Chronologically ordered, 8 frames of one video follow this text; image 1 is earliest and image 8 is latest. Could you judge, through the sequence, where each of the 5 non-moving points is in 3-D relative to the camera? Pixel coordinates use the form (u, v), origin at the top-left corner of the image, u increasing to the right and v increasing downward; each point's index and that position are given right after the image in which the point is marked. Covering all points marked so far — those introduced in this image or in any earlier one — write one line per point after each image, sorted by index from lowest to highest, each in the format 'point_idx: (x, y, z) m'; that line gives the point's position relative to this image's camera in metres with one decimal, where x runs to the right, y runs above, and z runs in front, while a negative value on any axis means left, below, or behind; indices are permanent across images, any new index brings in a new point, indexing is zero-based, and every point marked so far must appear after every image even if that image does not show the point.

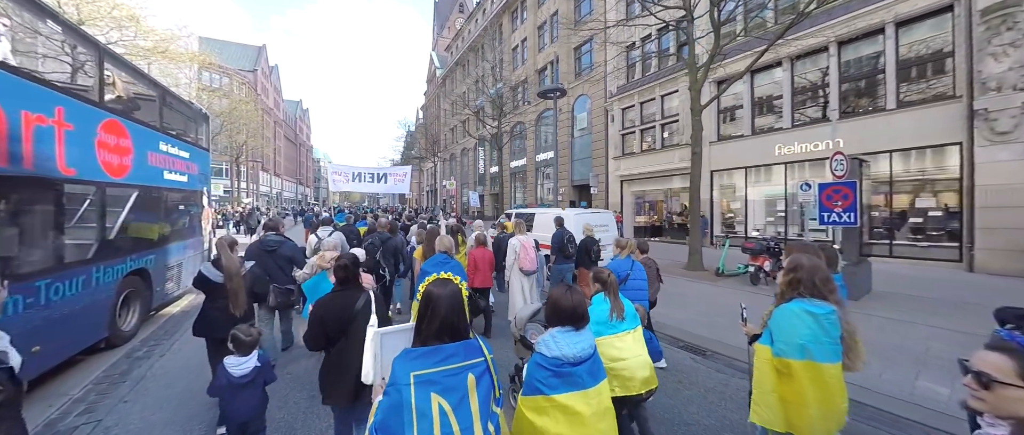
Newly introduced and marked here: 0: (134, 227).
0: (-5.2, -0.1, +4.6) m
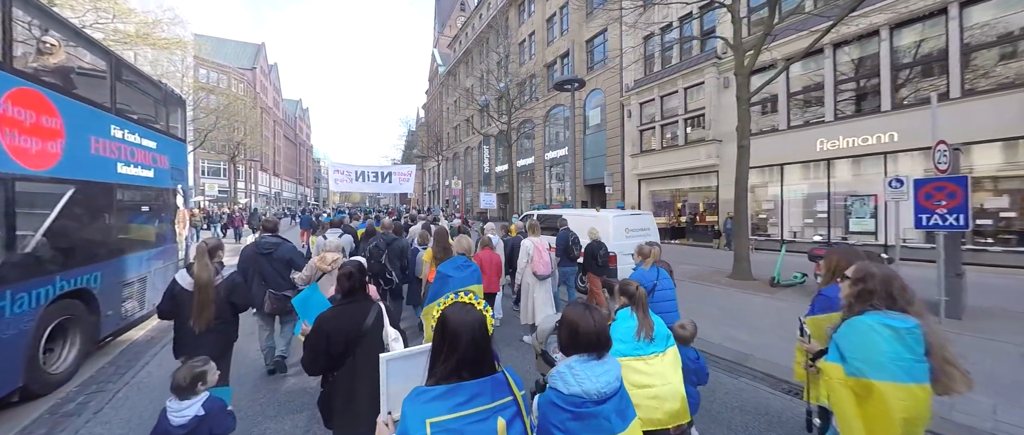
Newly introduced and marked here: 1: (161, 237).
0: (-4.6, -0.2, +3.5) m
1: (-5.6, -0.3, +5.4) m
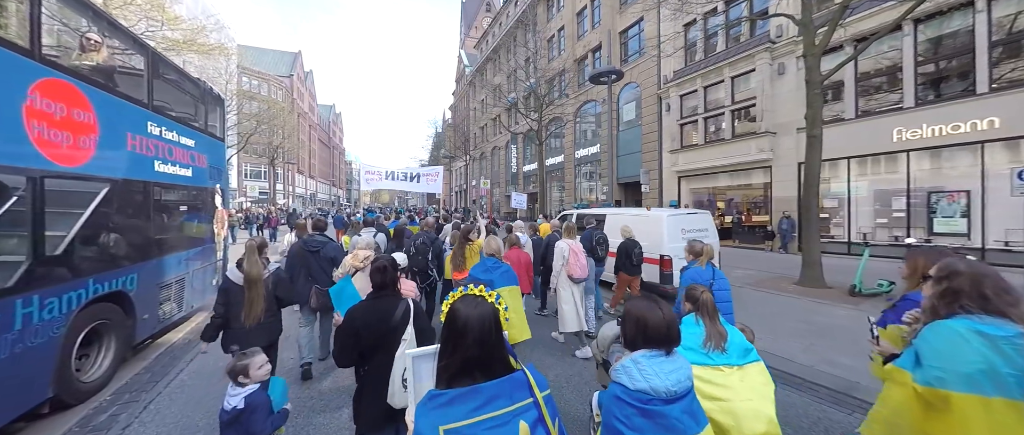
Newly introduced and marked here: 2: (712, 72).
0: (-4.1, -0.2, +3.4) m
1: (-4.9, -0.3, +5.3) m
2: (+8.9, +6.5, +15.0) m
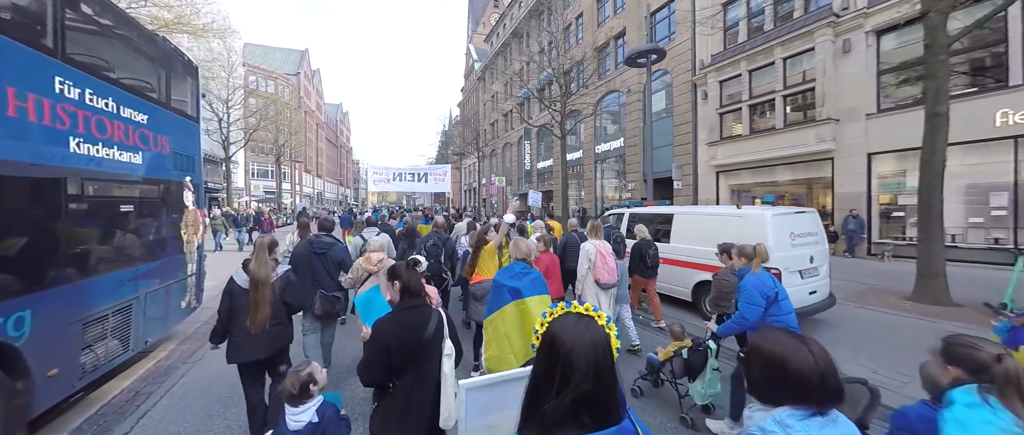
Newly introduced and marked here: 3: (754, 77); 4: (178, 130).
0: (-3.4, -0.2, +2.0) m
1: (-4.1, -0.4, +4.0) m
2: (+9.8, +6.5, +13.4) m
3: (+9.9, +5.8, +13.9) m
4: (-4.3, +1.1, +4.3) m
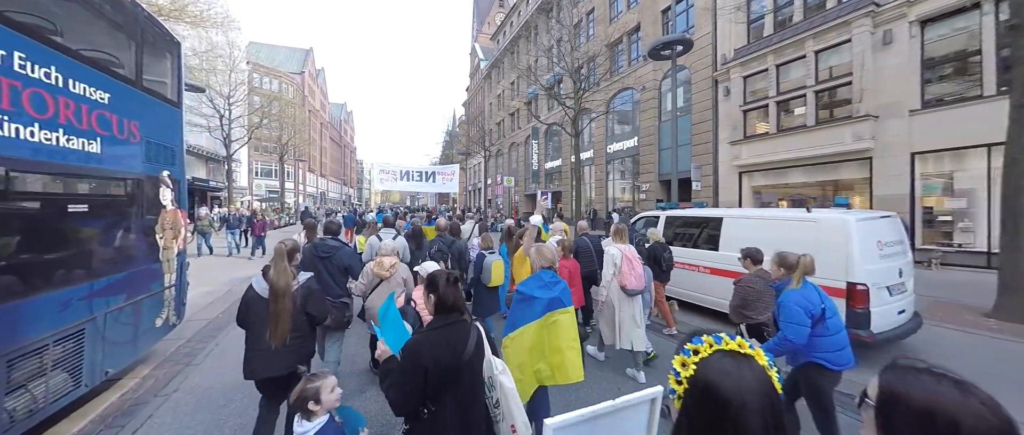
0: (-3.0, -0.2, +1.3) m
1: (-3.7, -0.4, +3.3) m
2: (+10.3, +6.4, +12.6) m
3: (+10.5, +5.7, +13.1) m
4: (-3.9, +1.1, +3.6) m
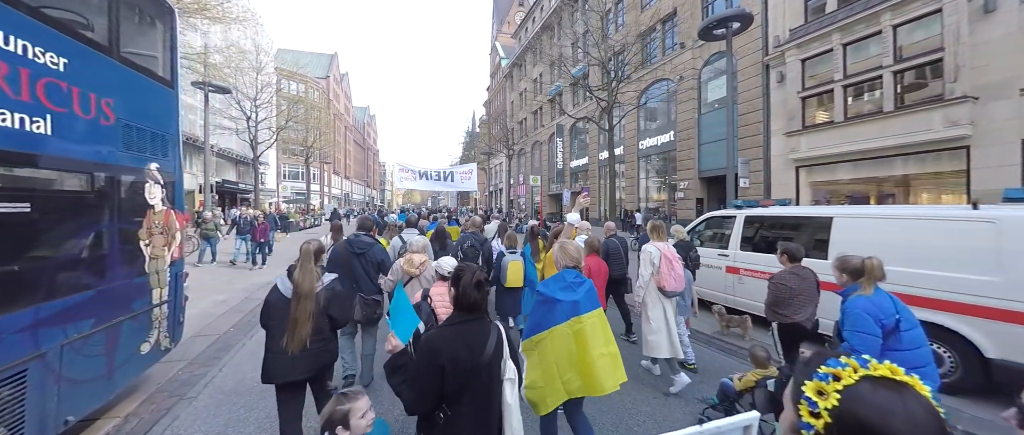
0: (-2.5, -0.2, +0.6) m
1: (-3.2, -0.4, +2.6) m
2: (+11.4, +6.4, +11.1) m
3: (+11.5, +5.7, +11.6) m
4: (-3.3, +1.1, +3.0) m
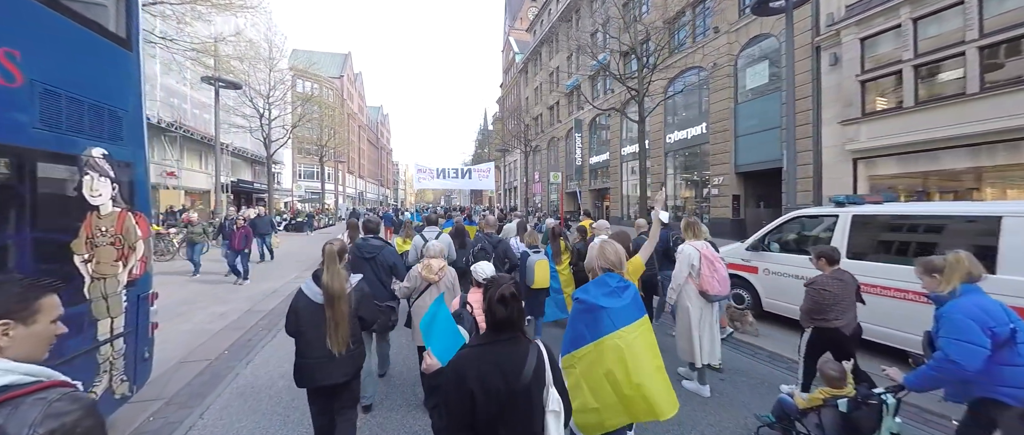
0: (-2.1, -0.3, -0.2) m
1: (-2.7, -0.4, +1.8) m
2: (+12.1, +6.5, +9.8) m
3: (+12.3, +5.7, +10.2) m
4: (-2.8, +1.1, +2.1) m
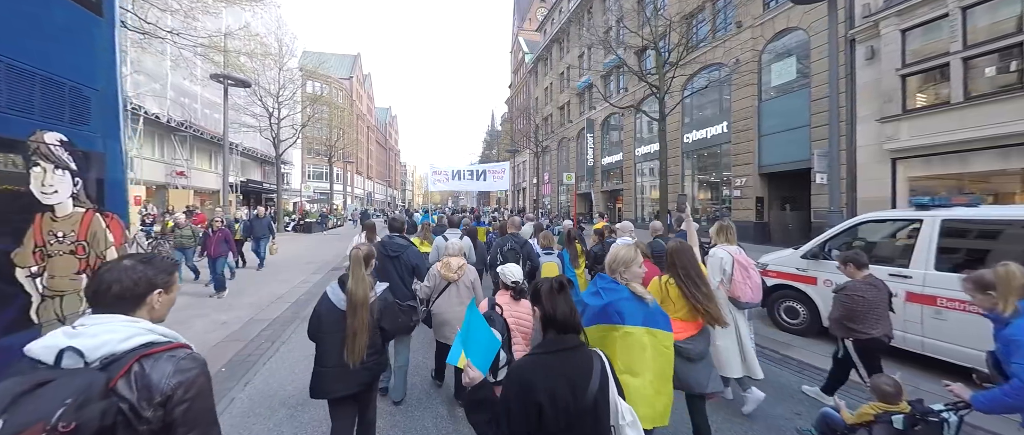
0: (-1.8, -0.3, -0.7) m
1: (-2.4, -0.4, +1.3) m
2: (+12.6, +6.3, +9.0) m
3: (+12.8, +5.6, +9.5) m
4: (-2.5, +1.1, +1.7) m
